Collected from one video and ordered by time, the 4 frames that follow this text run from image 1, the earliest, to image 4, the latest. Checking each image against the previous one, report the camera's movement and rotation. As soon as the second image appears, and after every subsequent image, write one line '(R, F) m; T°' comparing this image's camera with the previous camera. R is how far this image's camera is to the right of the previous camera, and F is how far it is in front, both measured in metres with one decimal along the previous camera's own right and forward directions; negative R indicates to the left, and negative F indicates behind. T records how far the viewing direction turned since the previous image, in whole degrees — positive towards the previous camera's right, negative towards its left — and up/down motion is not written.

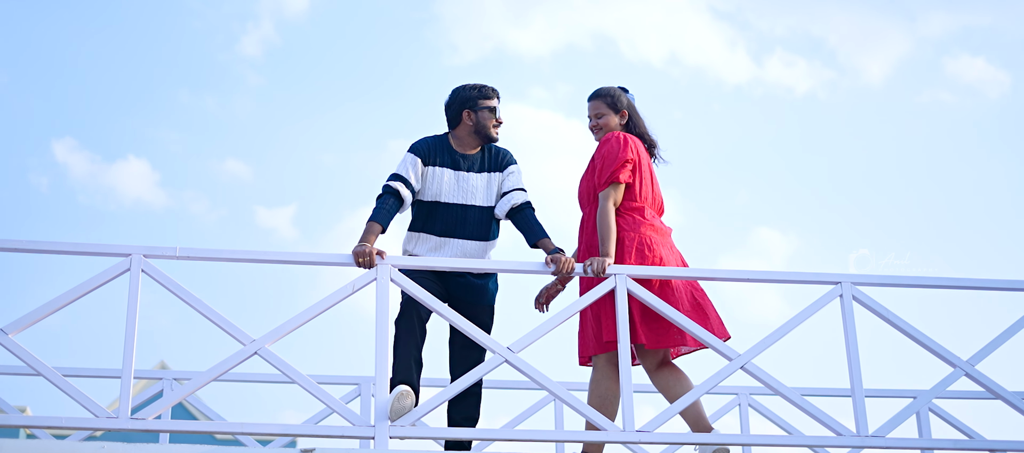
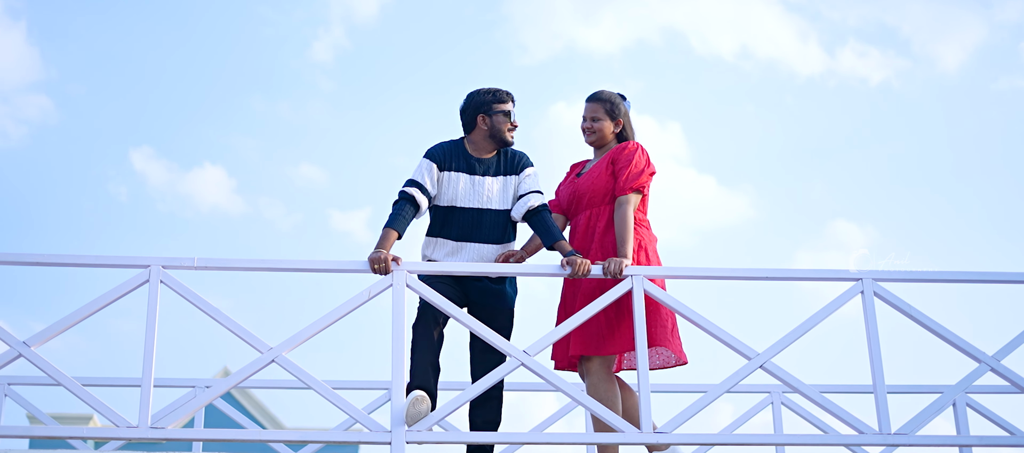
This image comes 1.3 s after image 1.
(+0.4, 0.0) m; -2°
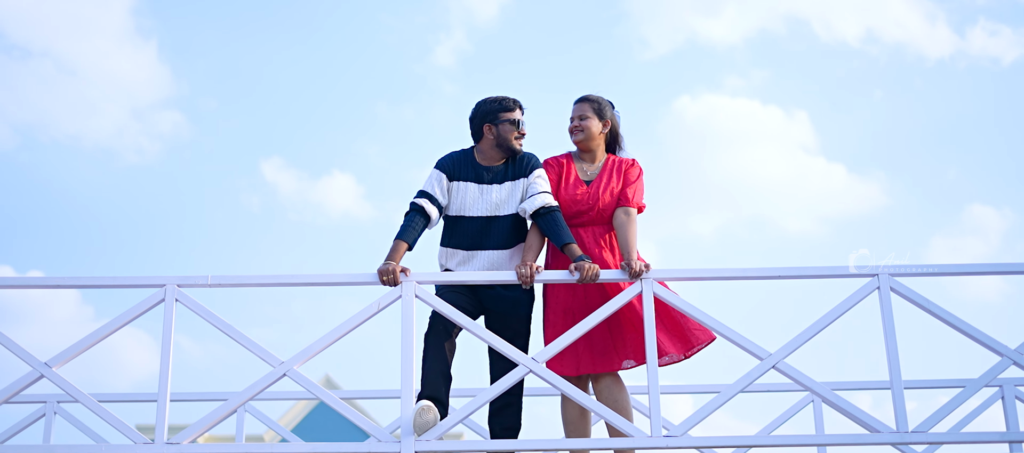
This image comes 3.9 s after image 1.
(+1.1, -0.2) m; -4°
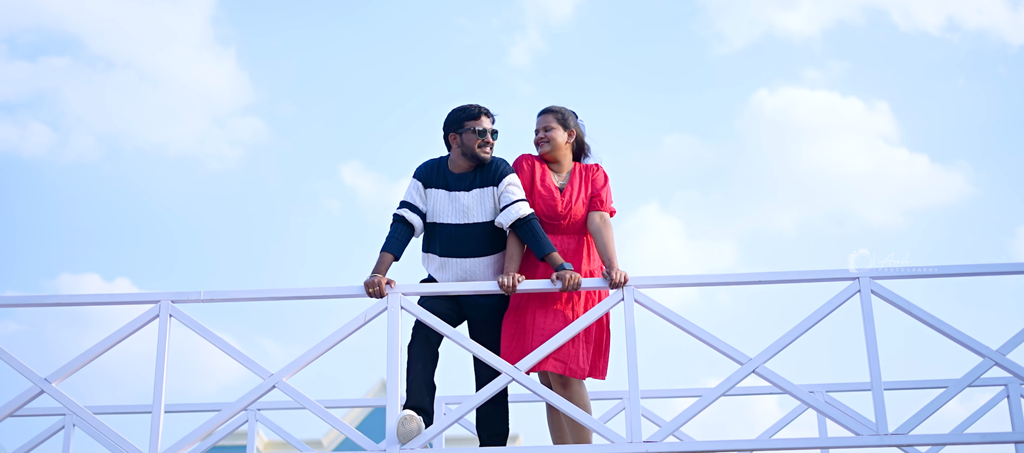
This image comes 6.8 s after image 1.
(+1.1, -0.5) m; -2°
